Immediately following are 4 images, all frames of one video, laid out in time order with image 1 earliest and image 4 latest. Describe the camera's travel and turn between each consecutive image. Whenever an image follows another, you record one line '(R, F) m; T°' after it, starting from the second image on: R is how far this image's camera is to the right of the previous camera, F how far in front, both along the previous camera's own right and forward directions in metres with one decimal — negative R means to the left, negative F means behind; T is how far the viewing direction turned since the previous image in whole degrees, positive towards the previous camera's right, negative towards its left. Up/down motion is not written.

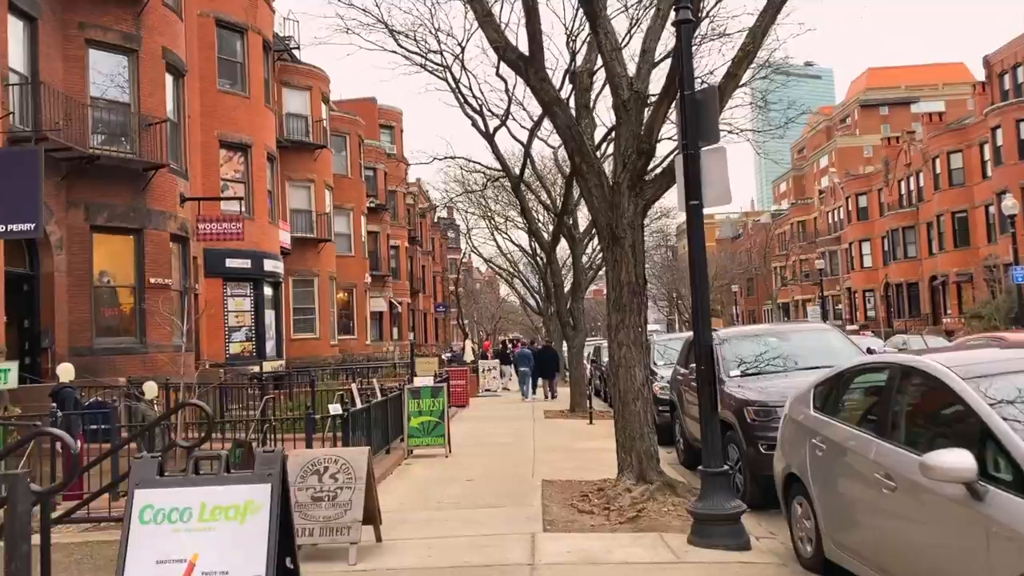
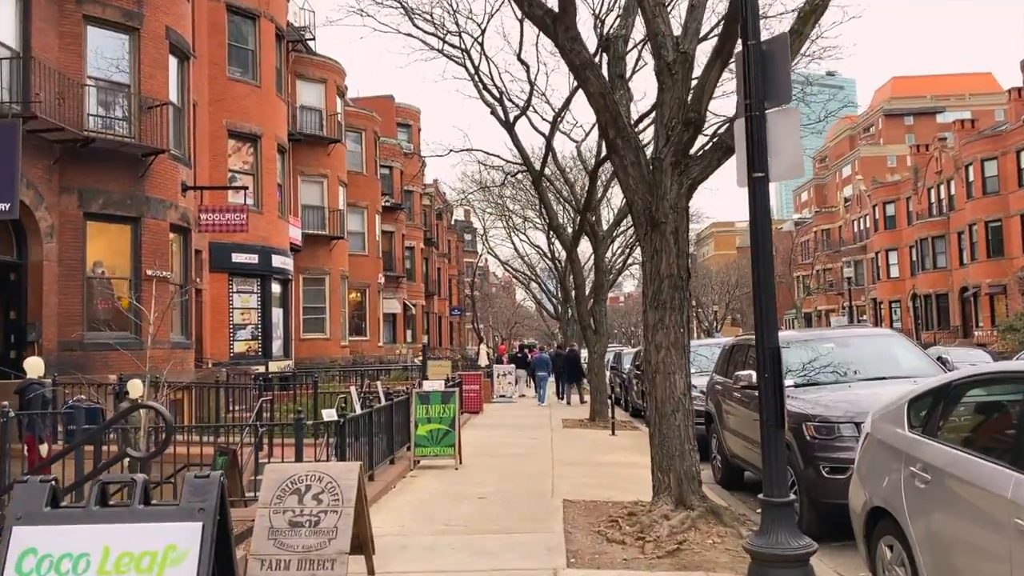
(0.0, +1.0) m; -1°
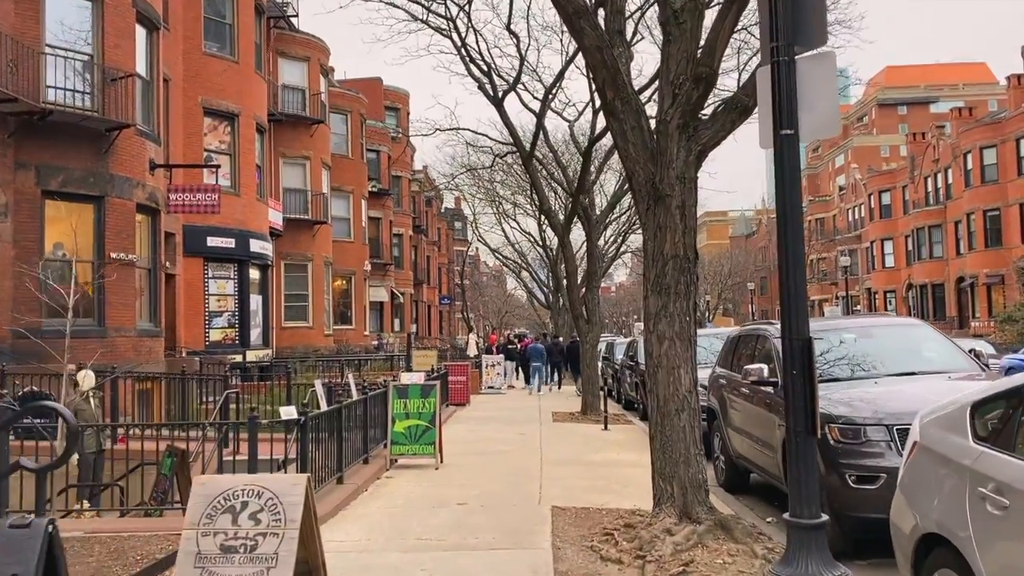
(+0.1, +0.9) m; +1°
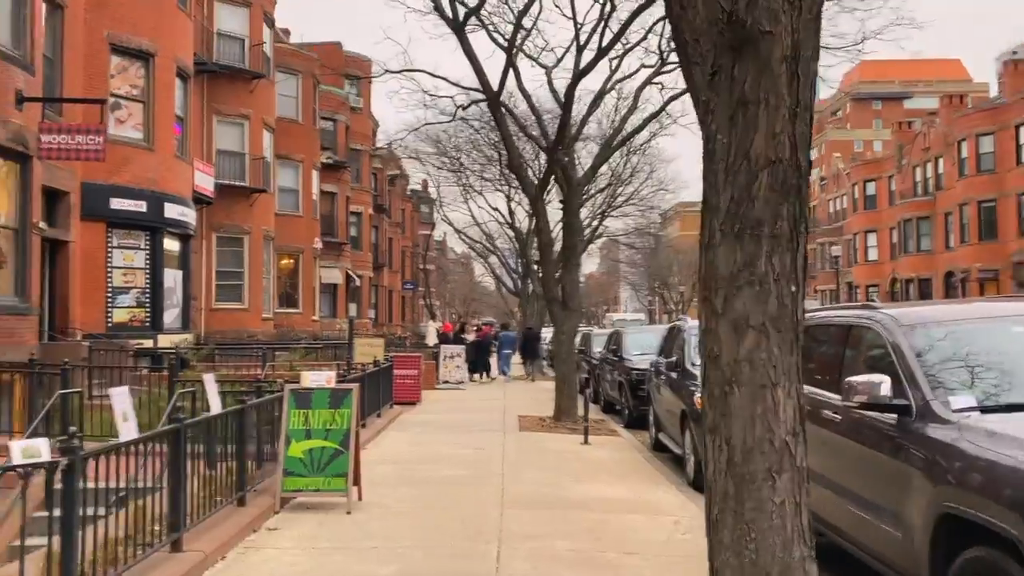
(+0.1, +3.0) m; +2°
